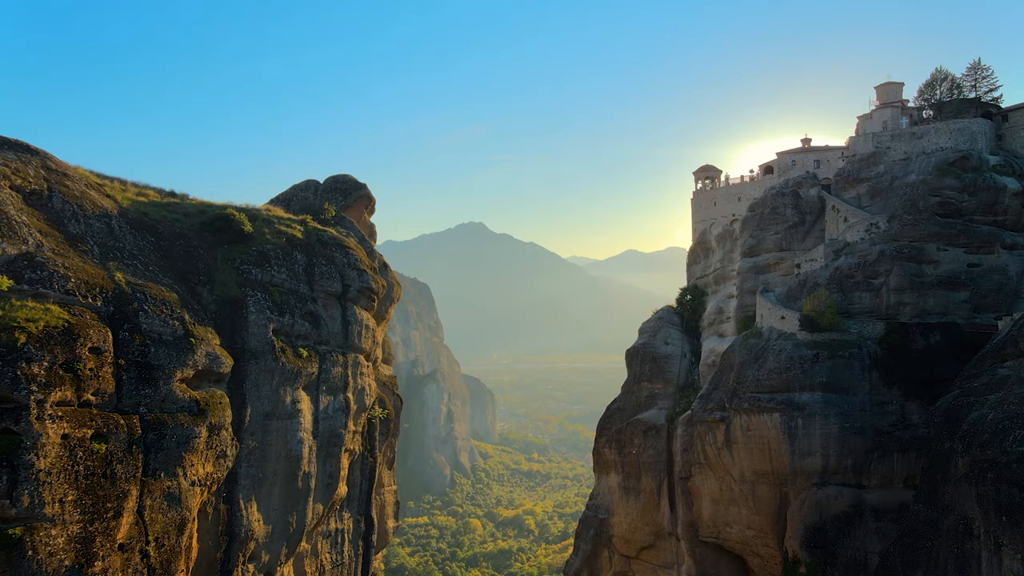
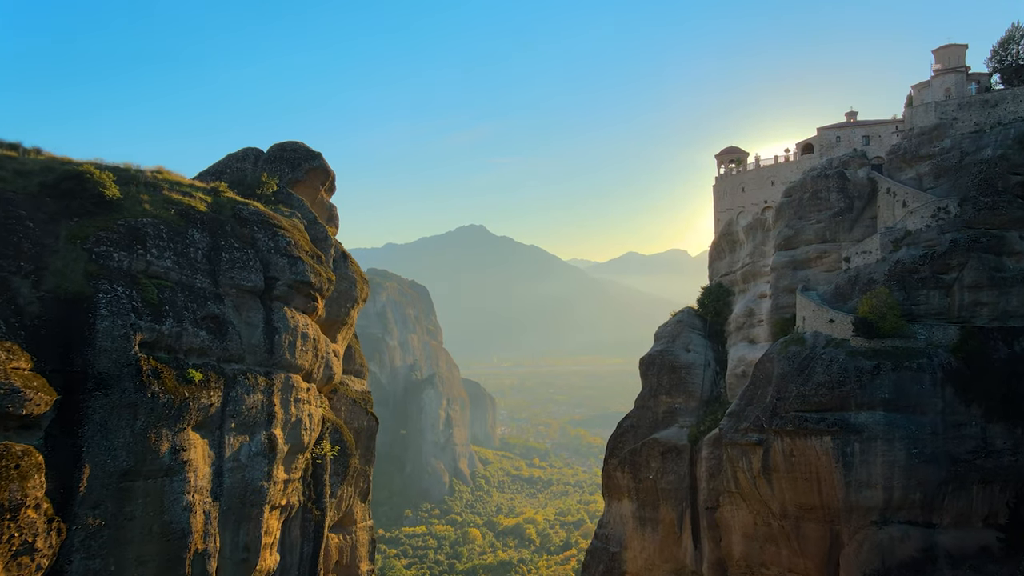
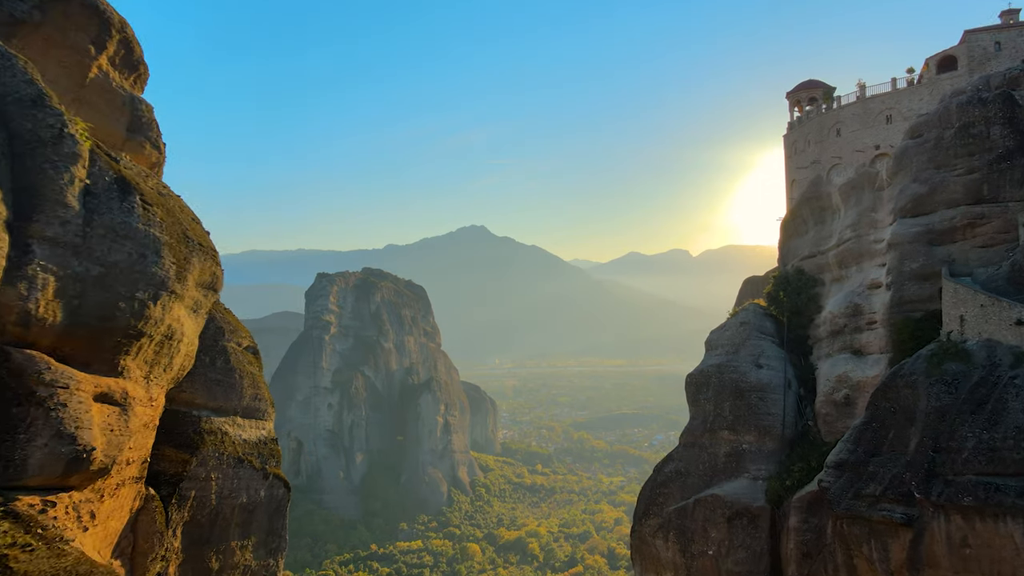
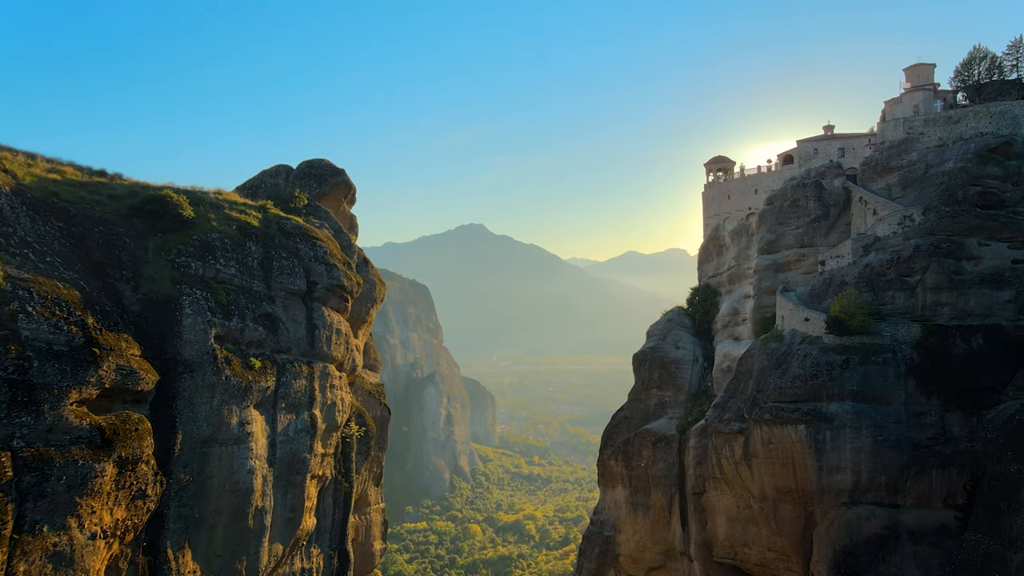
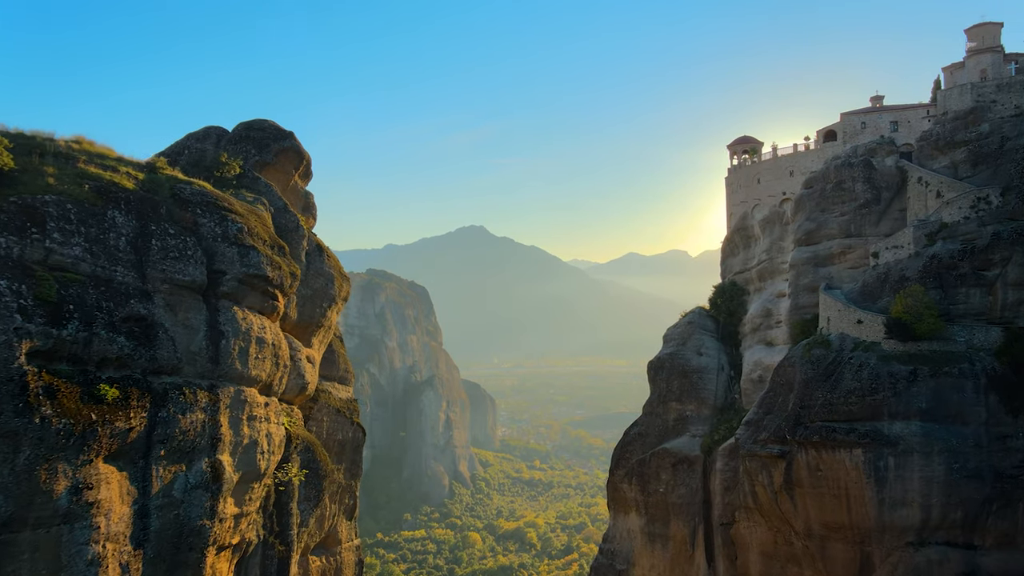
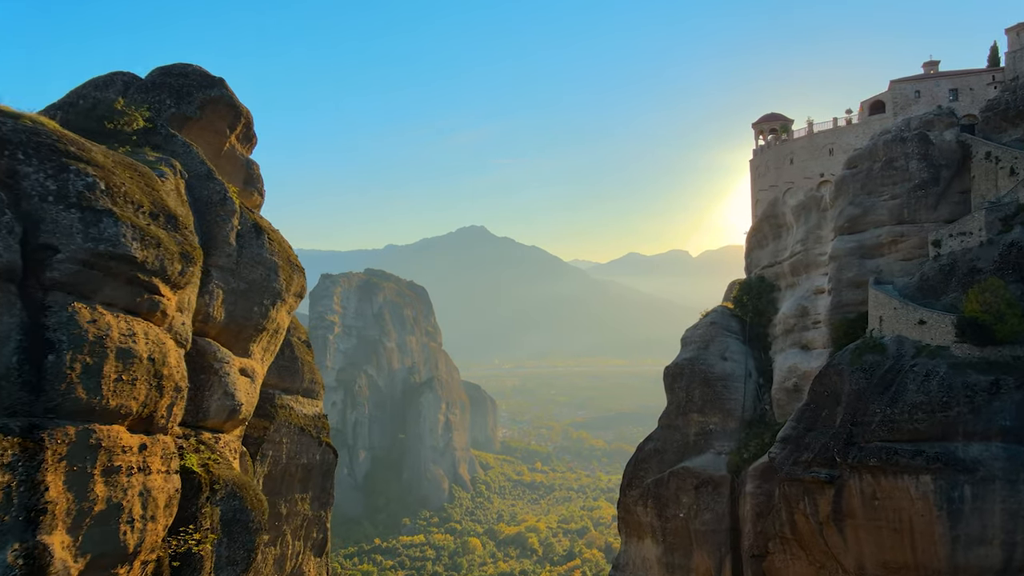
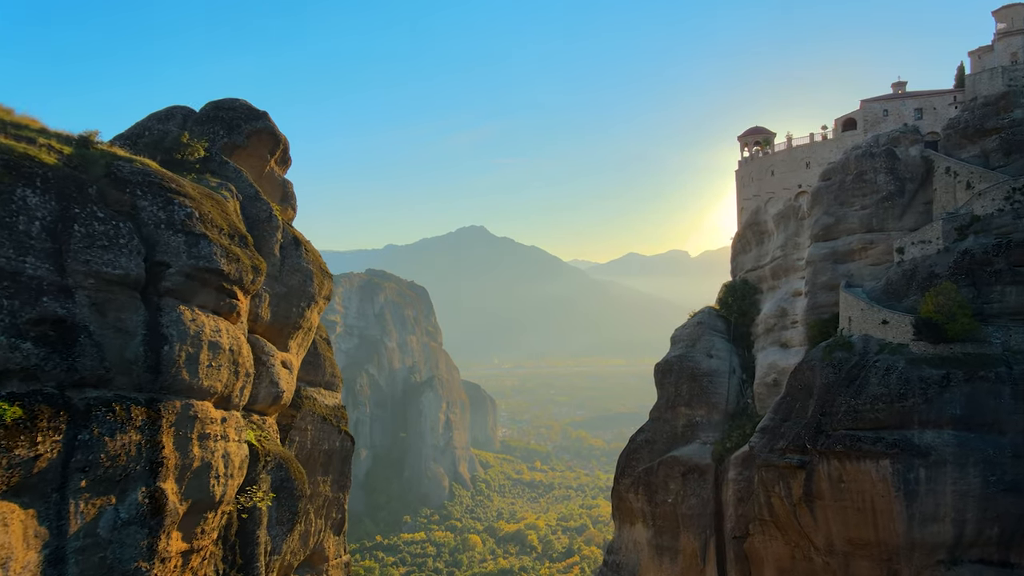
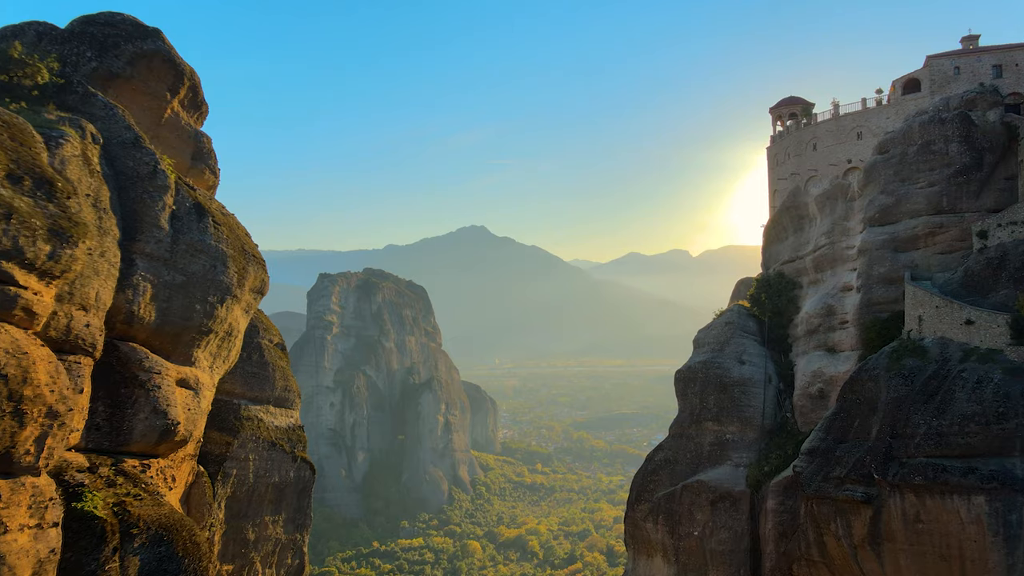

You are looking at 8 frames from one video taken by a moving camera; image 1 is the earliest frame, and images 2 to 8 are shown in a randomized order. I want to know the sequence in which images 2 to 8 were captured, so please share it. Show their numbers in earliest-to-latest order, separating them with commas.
4, 2, 5, 7, 6, 8, 3
